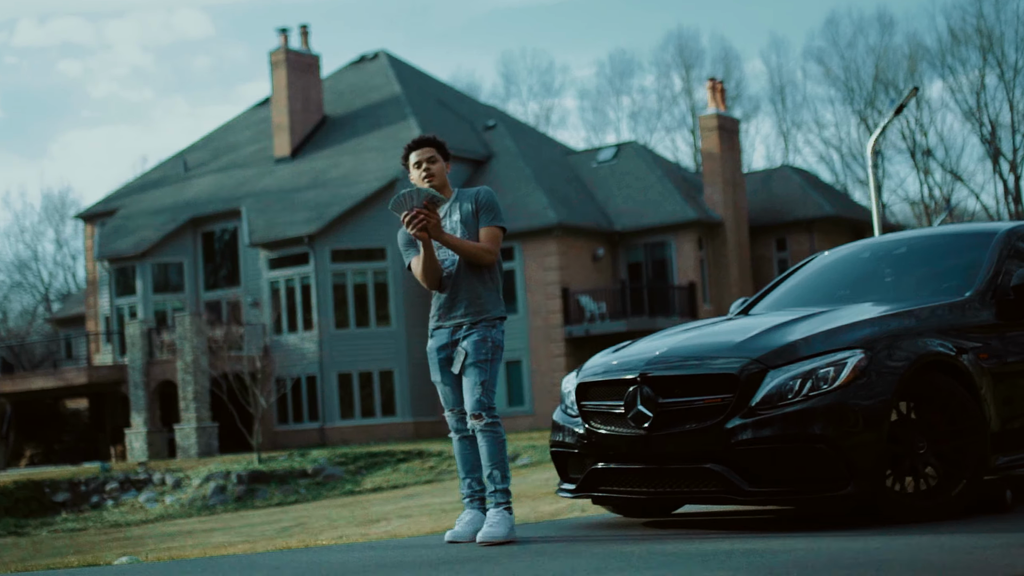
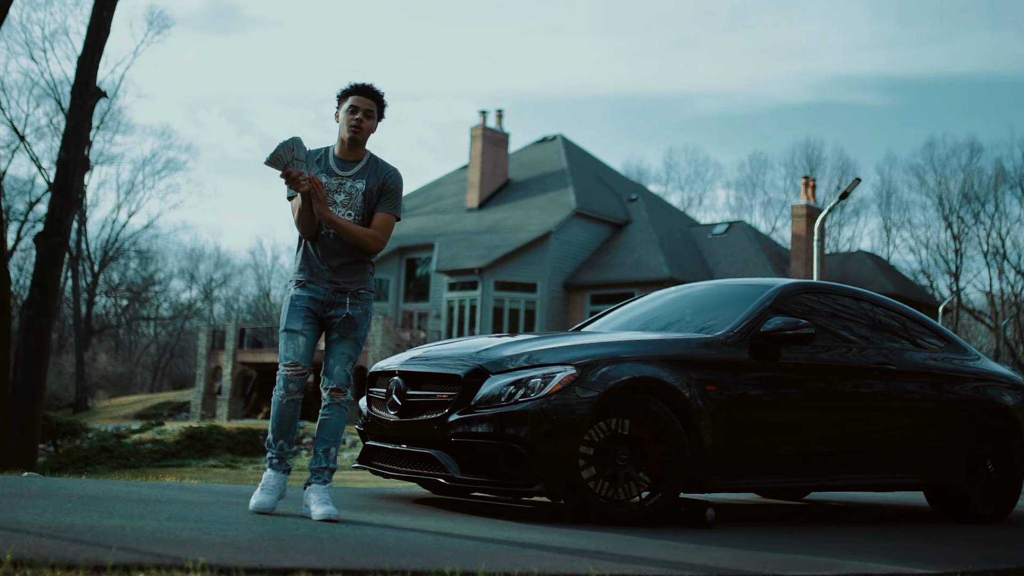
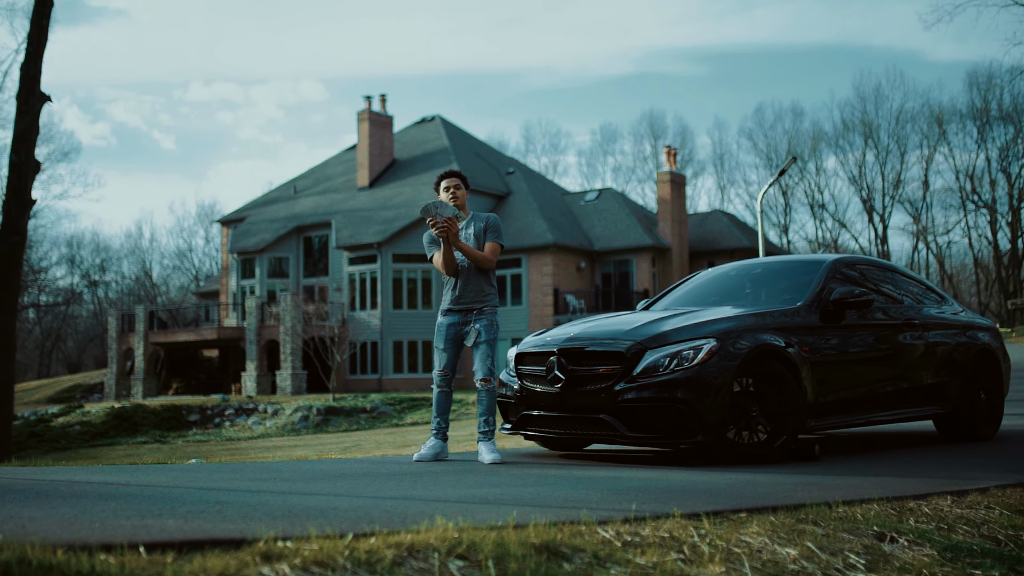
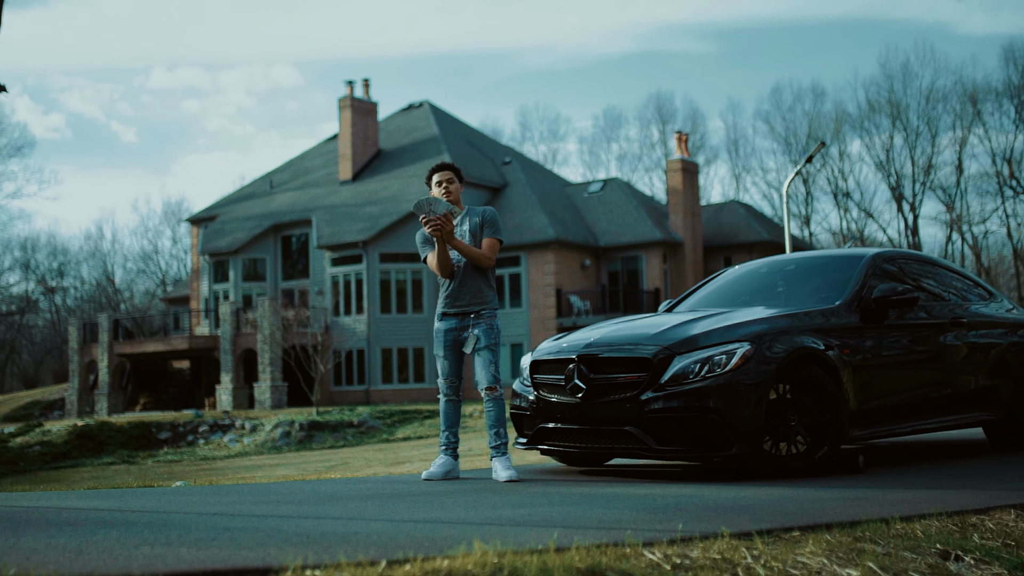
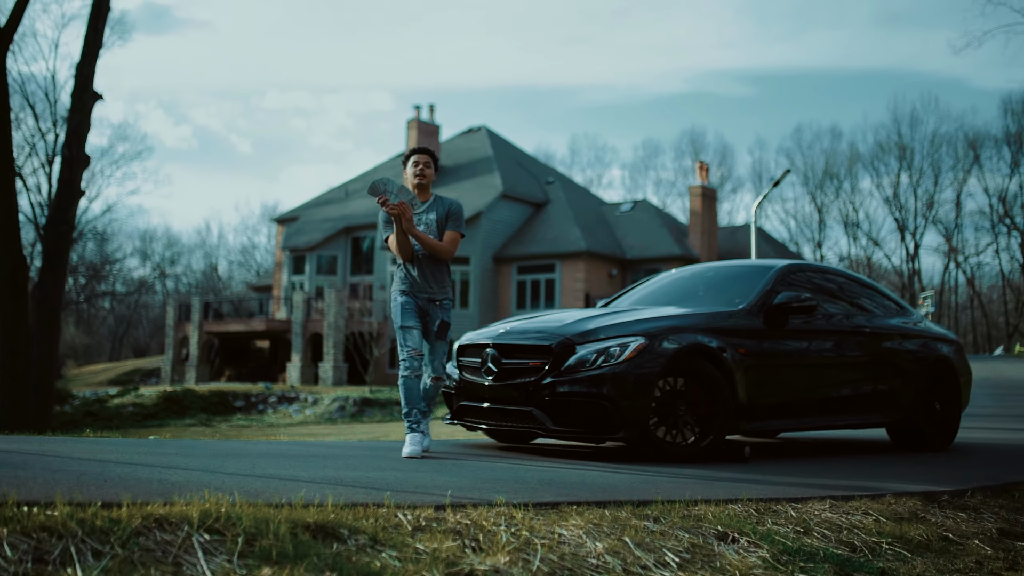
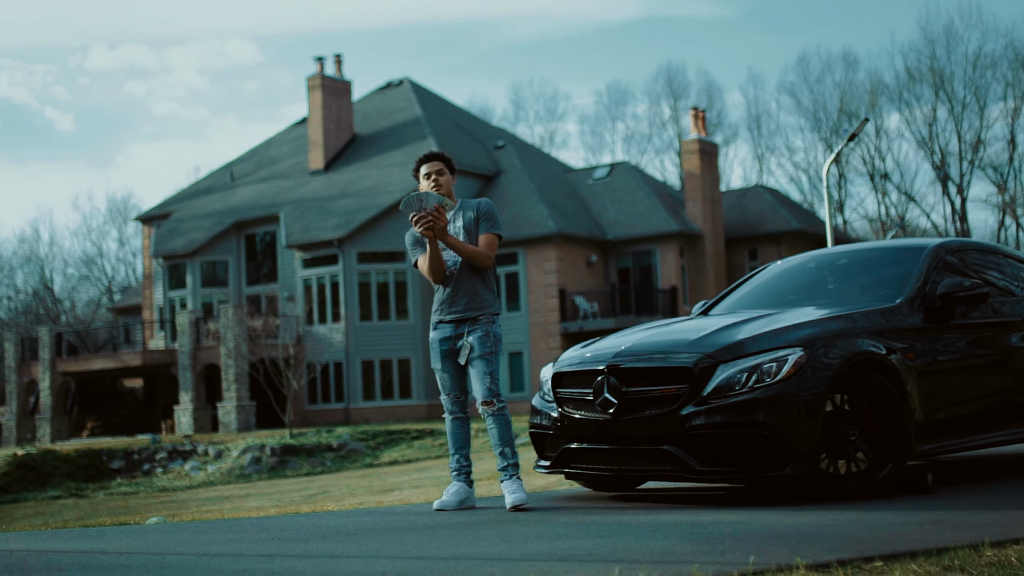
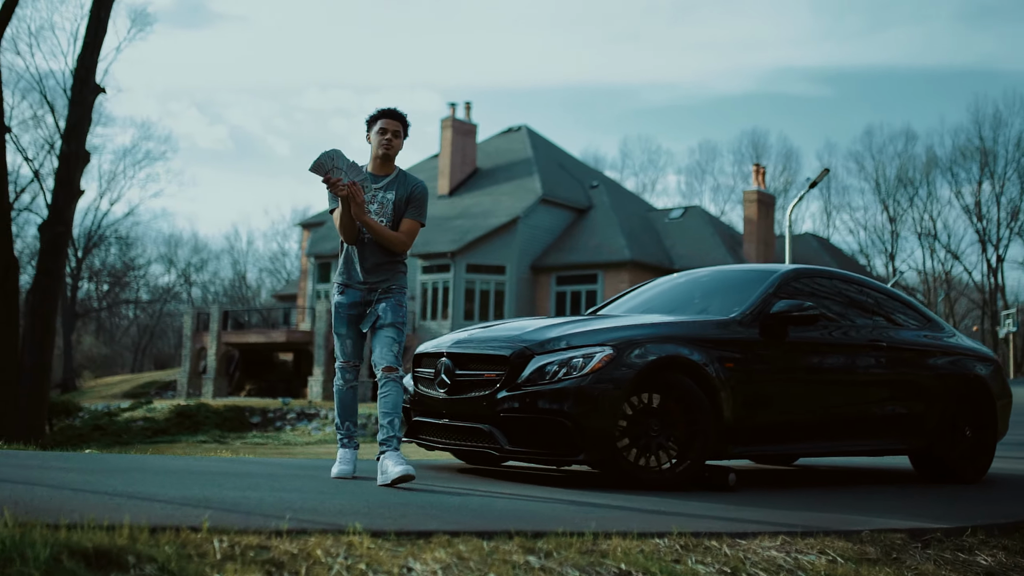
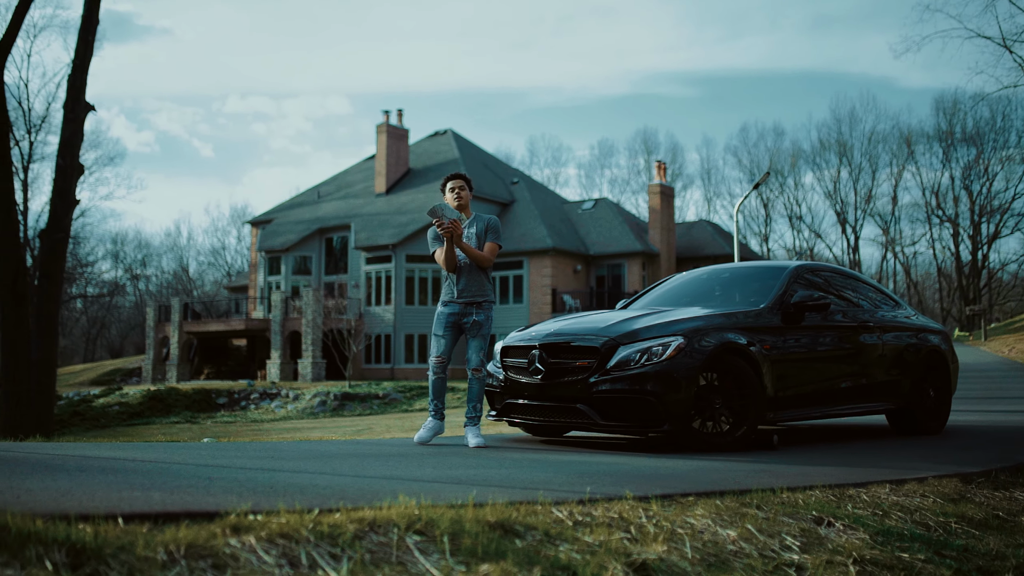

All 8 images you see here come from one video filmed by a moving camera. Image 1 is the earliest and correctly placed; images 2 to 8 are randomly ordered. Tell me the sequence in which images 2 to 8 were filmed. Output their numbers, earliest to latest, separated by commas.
6, 4, 3, 8, 5, 7, 2
